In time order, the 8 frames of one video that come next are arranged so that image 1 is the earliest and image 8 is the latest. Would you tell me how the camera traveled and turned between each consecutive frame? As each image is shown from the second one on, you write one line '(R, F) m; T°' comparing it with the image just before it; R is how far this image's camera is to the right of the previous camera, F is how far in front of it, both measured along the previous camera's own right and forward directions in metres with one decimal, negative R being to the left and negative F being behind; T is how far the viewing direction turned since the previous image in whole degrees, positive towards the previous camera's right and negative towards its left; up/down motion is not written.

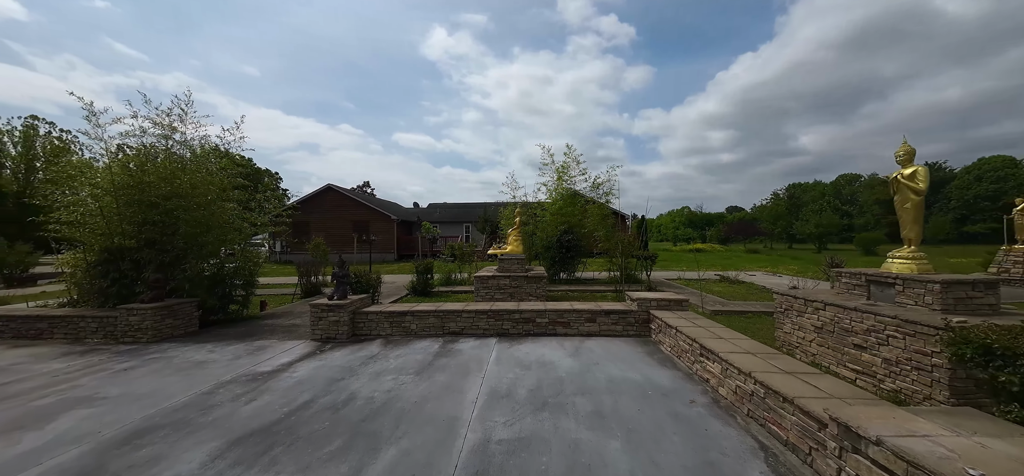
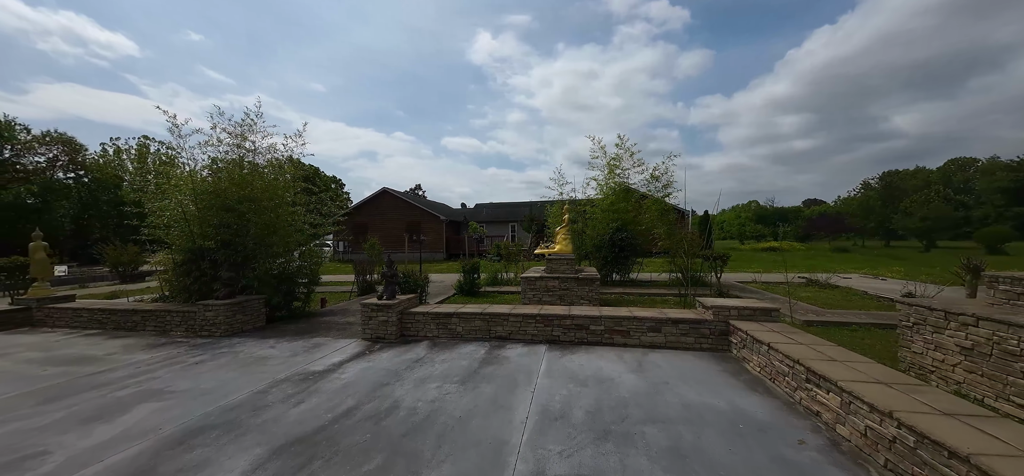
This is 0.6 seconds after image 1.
(-0.1, +0.3) m; -7°
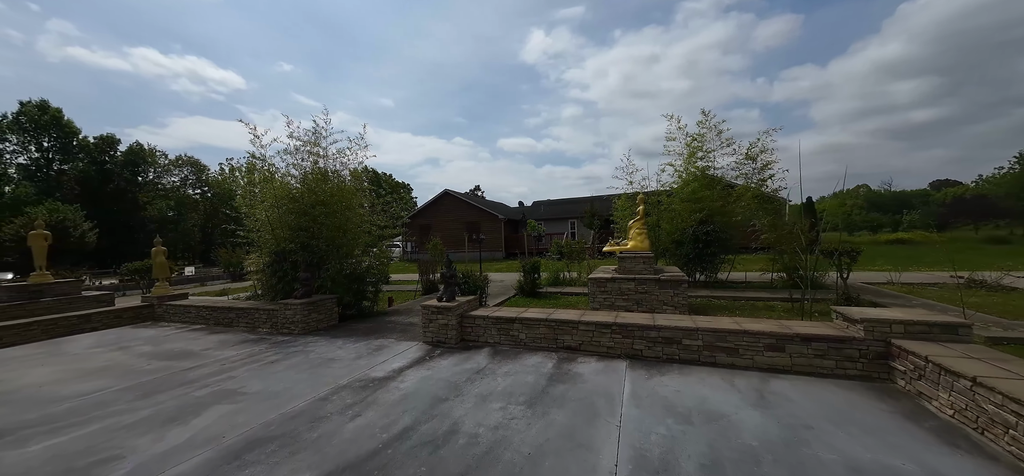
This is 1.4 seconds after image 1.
(-0.1, +0.5) m; -9°
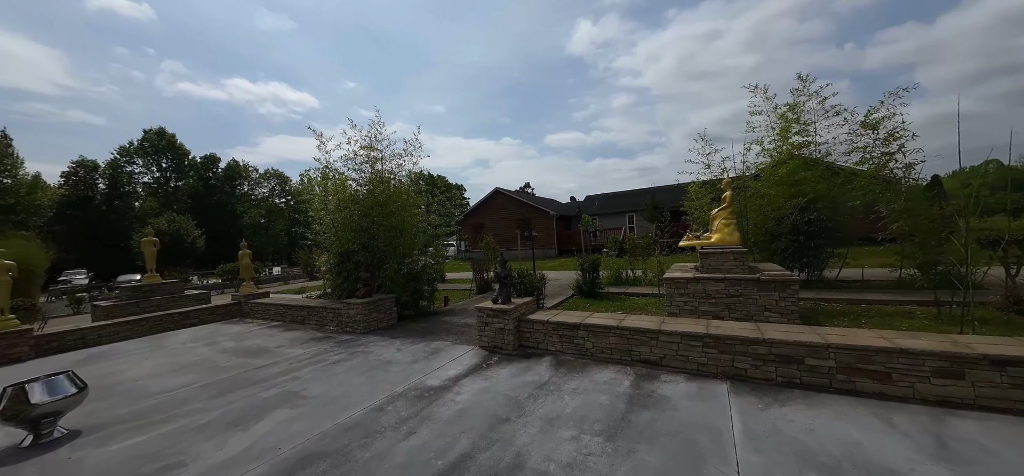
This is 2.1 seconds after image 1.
(-0.1, +0.4) m; -8°
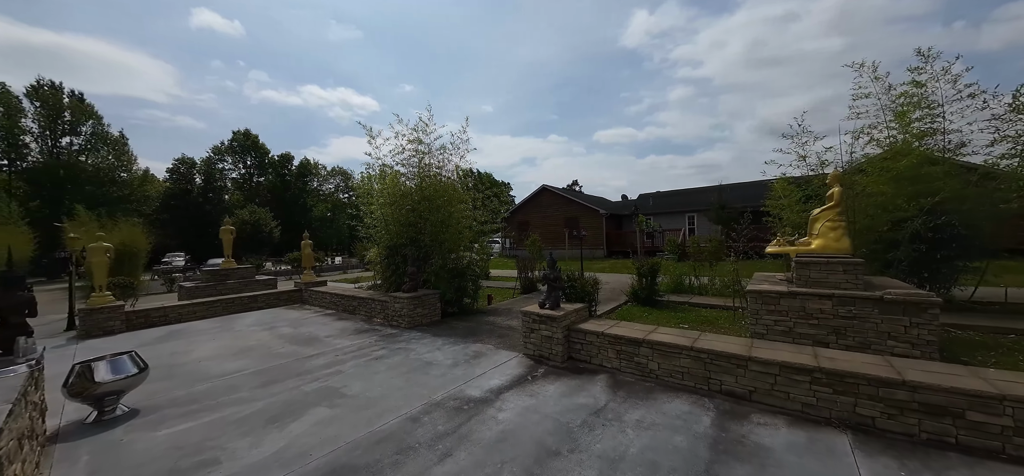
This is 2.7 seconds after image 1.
(-0.1, +0.4) m; -7°
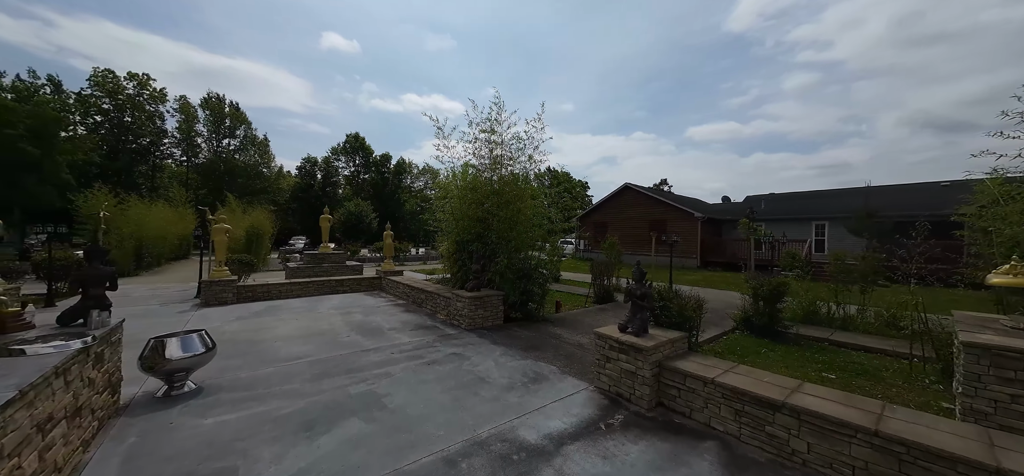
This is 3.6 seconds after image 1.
(0.0, +0.8) m; -12°
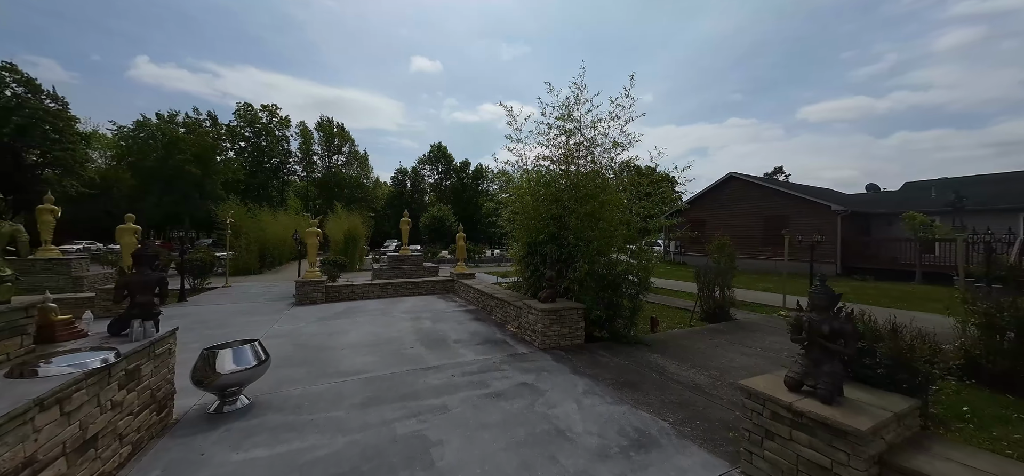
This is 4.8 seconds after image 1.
(-0.1, +0.9) m; -12°
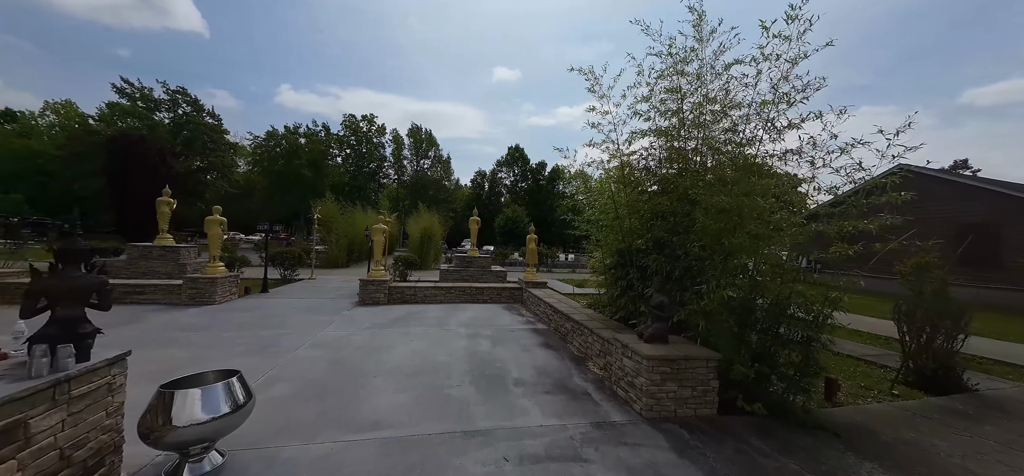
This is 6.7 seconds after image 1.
(-0.2, +1.5) m; -12°
